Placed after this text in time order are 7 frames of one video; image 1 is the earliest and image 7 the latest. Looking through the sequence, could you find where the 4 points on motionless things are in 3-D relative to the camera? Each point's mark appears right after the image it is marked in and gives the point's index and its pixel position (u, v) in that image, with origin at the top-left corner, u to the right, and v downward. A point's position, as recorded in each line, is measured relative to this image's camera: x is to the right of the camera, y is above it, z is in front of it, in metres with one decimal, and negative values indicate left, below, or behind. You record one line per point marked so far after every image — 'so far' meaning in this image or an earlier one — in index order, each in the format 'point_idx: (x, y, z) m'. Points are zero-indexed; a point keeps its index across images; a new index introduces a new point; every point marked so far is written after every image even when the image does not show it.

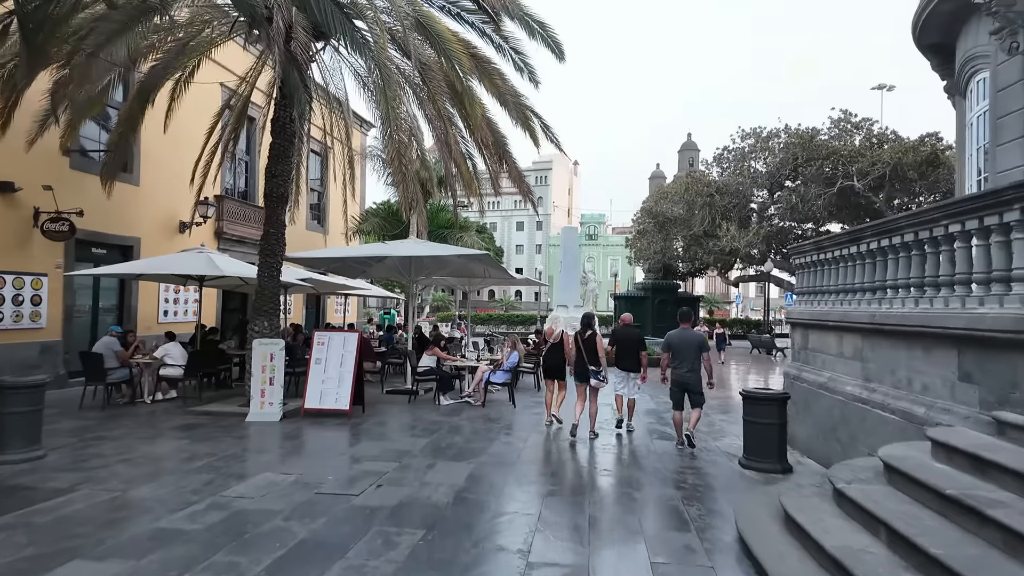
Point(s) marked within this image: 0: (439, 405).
0: (-1.2, -2.0, +9.9) m
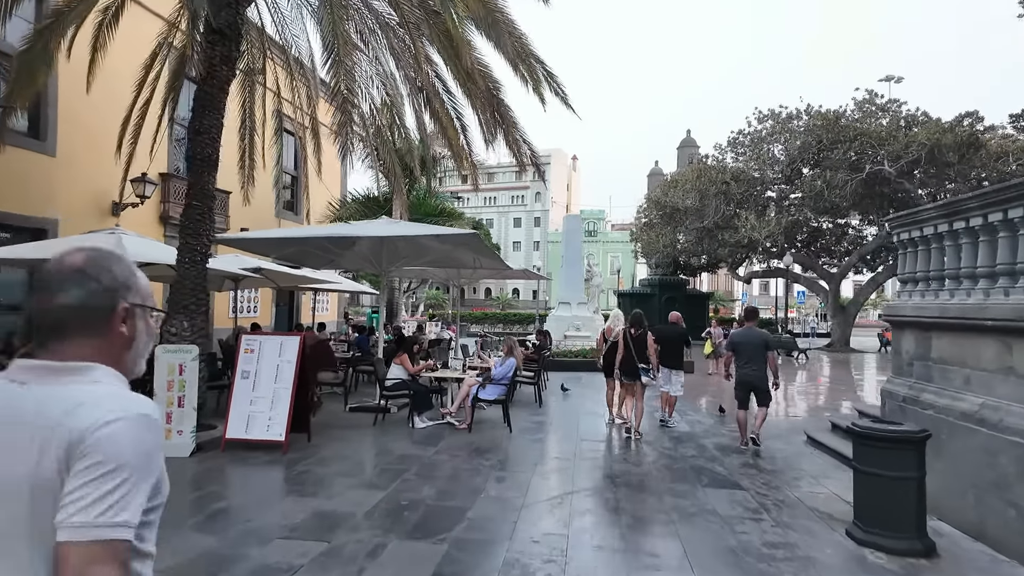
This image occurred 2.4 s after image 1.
0: (-1.3, -1.8, +7.7) m
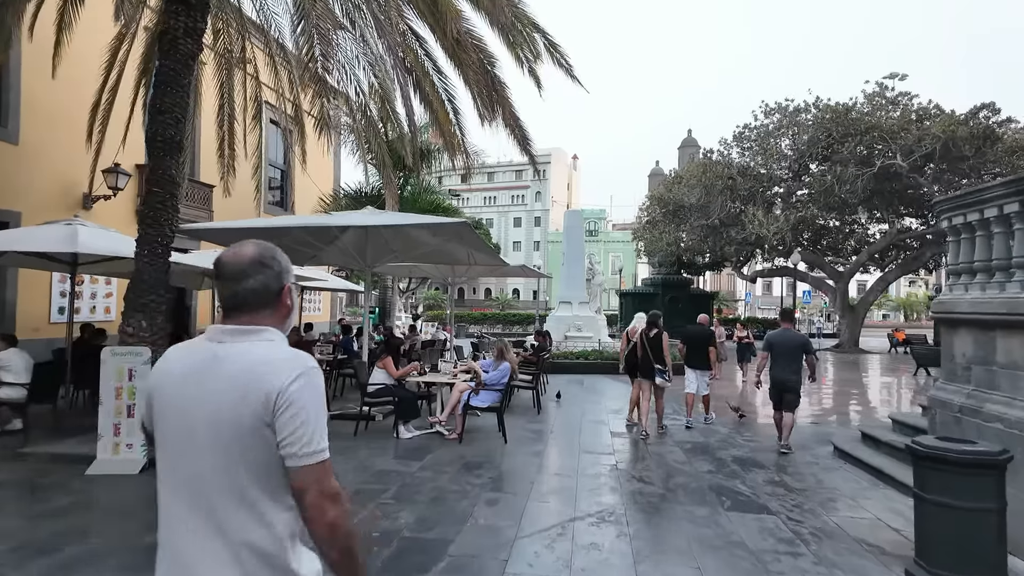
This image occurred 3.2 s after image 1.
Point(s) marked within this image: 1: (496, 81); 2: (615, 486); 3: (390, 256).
0: (-1.3, -1.8, +7.0) m
1: (-0.2, +2.7, +7.9) m
2: (+0.9, -1.8, +5.3) m
3: (-2.0, +0.5, +9.5) m
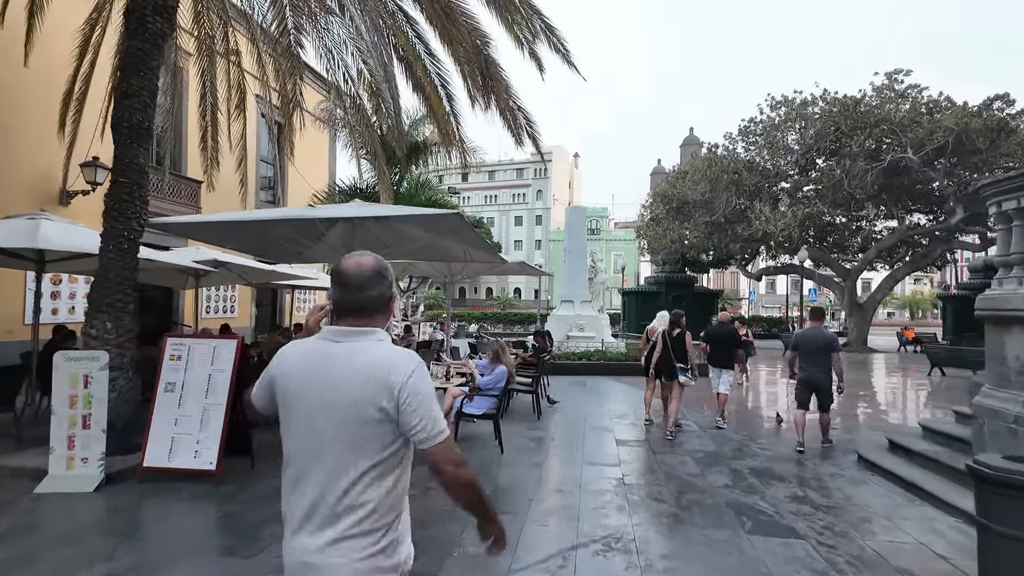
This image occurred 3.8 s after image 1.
0: (-1.4, -1.8, +6.4) m
1: (-0.3, +2.8, +7.3) m
2: (+0.9, -1.7, +4.8) m
3: (-2.0, +0.5, +9.0) m
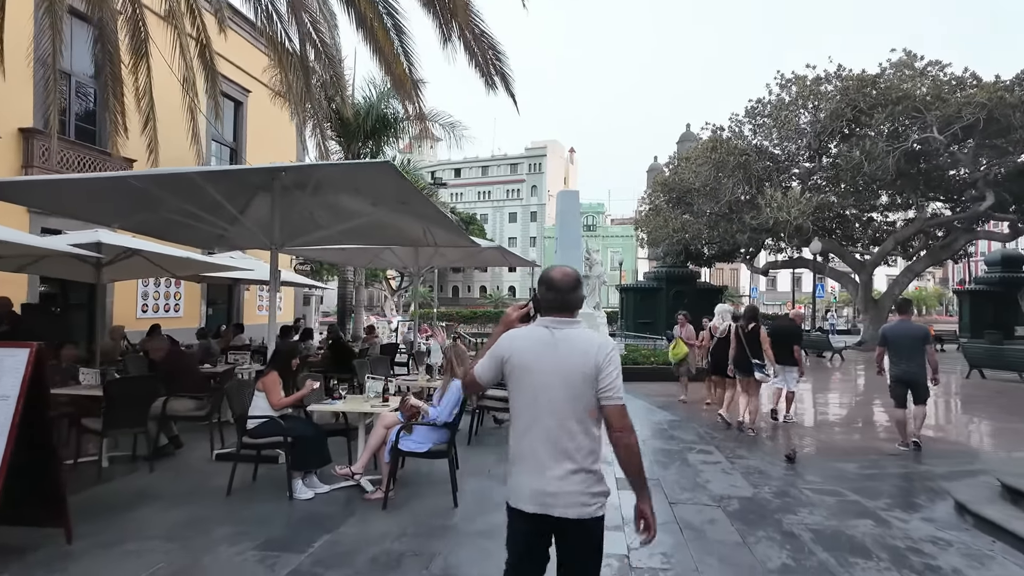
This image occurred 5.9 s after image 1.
0: (-1.7, -1.6, +4.6) m
1: (-0.6, +2.9, +5.5) m
2: (+0.6, -1.6, +2.9) m
3: (-2.4, +0.7, +7.1) m
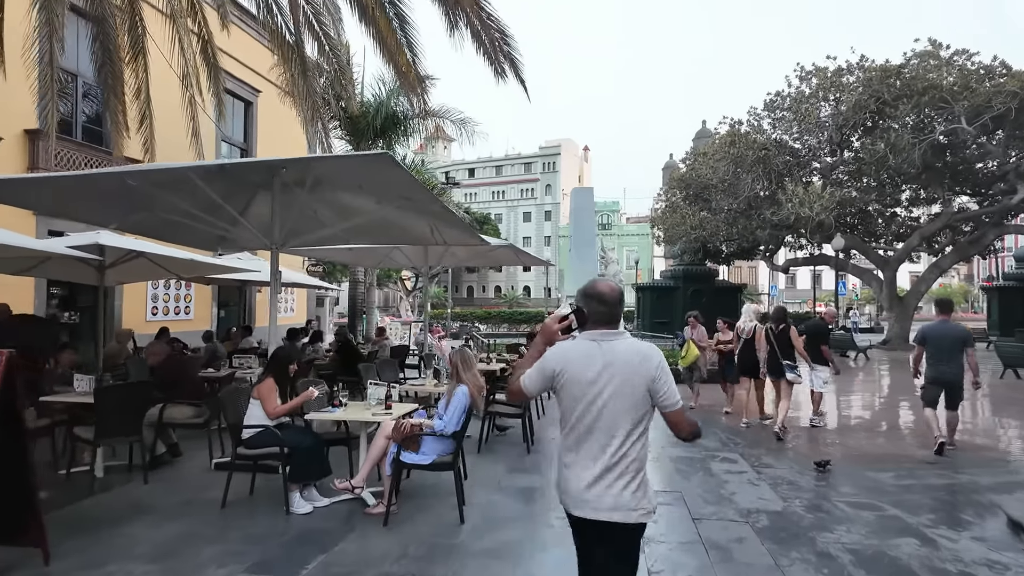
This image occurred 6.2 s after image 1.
0: (-1.6, -1.6, +4.3) m
1: (-0.6, +2.9, +5.2) m
2: (+0.6, -1.6, +2.6) m
3: (-2.3, +0.6, +6.8) m
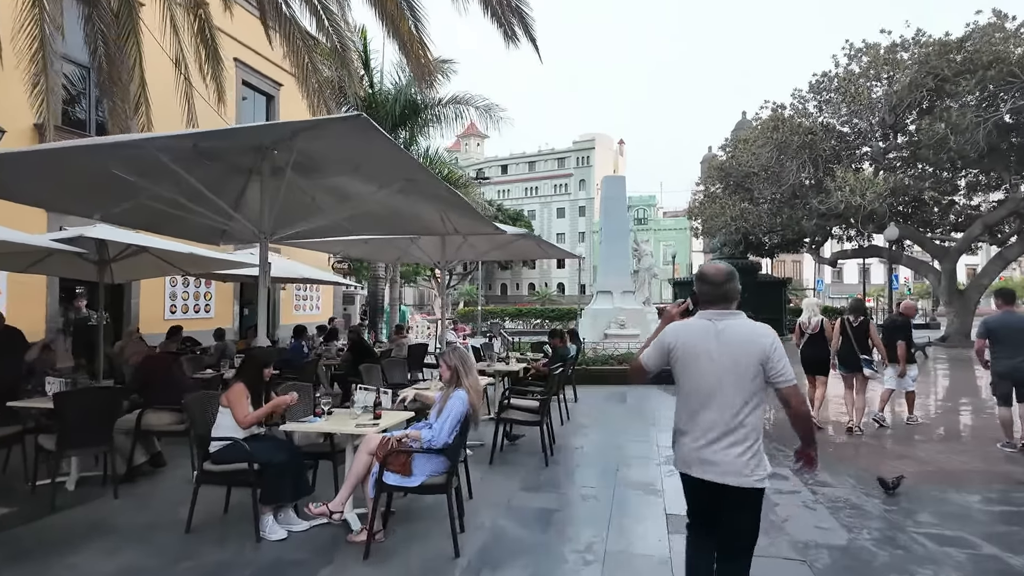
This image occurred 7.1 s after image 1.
0: (-1.6, -1.6, +3.7) m
1: (-0.5, +3.0, +4.5) m
2: (+0.5, -1.5, +1.9) m
3: (-2.1, +0.7, +6.3) m
